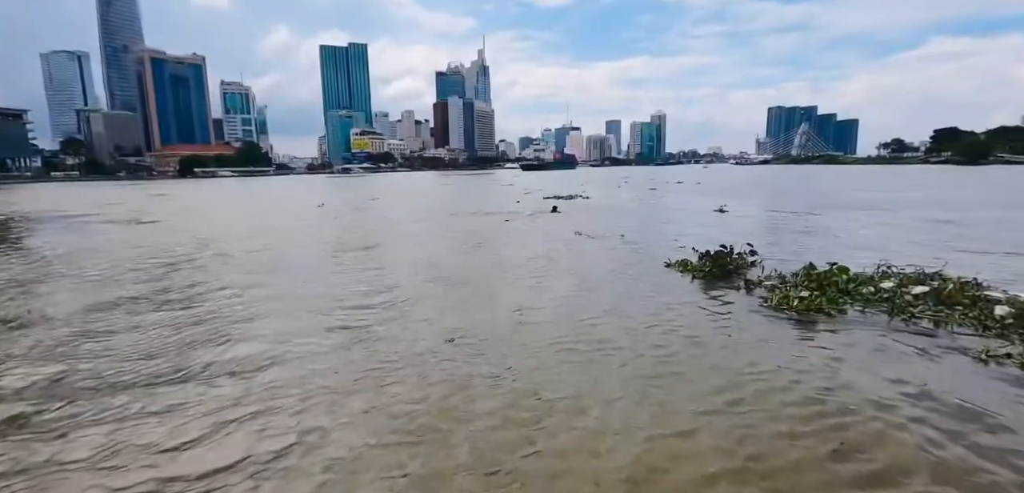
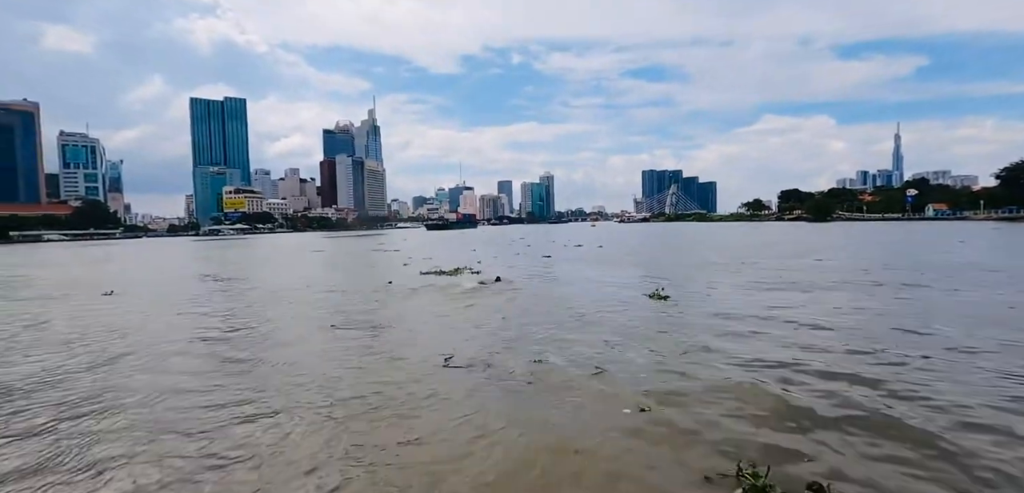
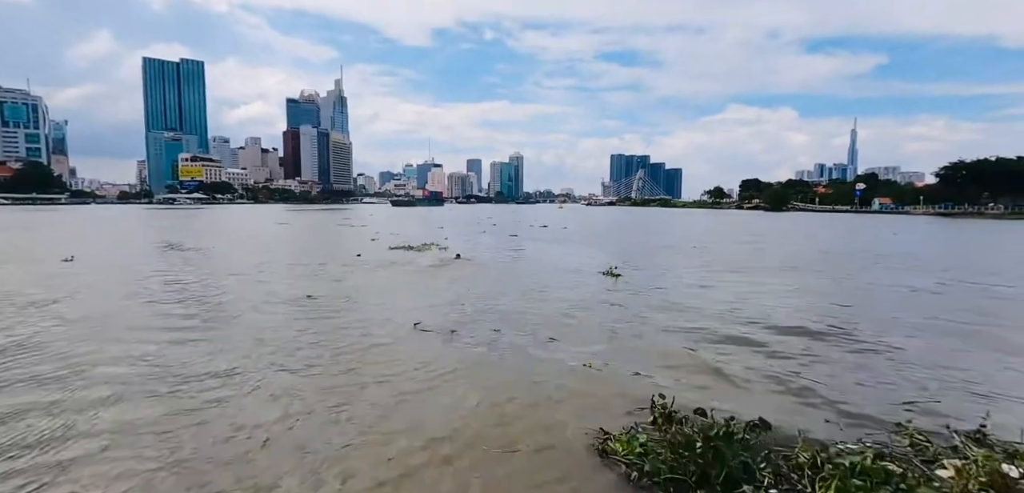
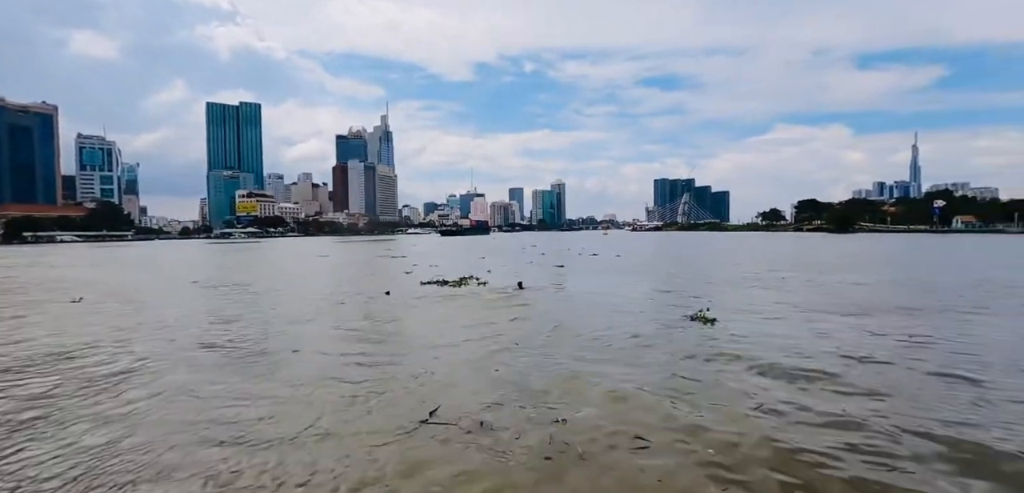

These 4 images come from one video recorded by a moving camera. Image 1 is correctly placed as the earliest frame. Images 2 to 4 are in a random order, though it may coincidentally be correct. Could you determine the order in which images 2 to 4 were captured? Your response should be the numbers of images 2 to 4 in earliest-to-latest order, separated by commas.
3, 2, 4
